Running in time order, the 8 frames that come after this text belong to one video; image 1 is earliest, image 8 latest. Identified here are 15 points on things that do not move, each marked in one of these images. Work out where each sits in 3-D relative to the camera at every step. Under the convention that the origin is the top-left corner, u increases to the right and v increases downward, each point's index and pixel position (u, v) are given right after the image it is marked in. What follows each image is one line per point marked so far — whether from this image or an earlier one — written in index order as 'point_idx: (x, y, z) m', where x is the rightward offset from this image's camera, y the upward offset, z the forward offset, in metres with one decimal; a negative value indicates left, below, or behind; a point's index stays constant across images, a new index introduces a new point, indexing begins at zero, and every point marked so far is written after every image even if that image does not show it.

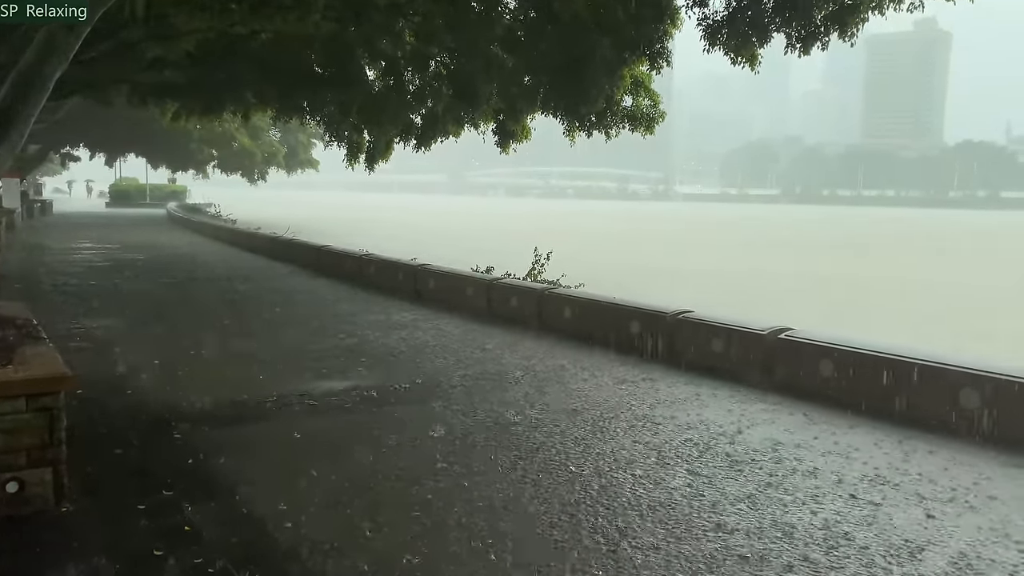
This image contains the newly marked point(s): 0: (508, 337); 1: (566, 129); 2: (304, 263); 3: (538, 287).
0: (0.0, -0.6, +10.1) m
1: (+1.1, +3.1, +15.9) m
2: (-4.7, +0.6, +18.9) m
3: (+0.3, 0.0, +11.3) m
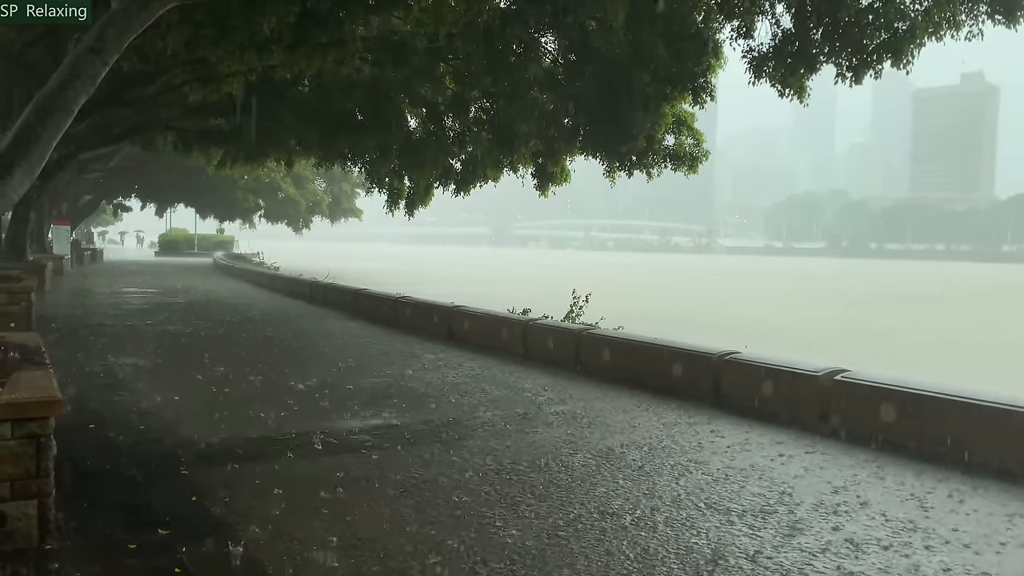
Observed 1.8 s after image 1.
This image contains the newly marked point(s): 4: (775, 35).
0: (+0.4, -1.1, +9.6) m
1: (+1.8, +2.2, +15.6) m
2: (-3.9, -0.4, +18.7) m
3: (+0.8, -0.5, +10.8) m
4: (+3.2, +3.0, +10.0) m
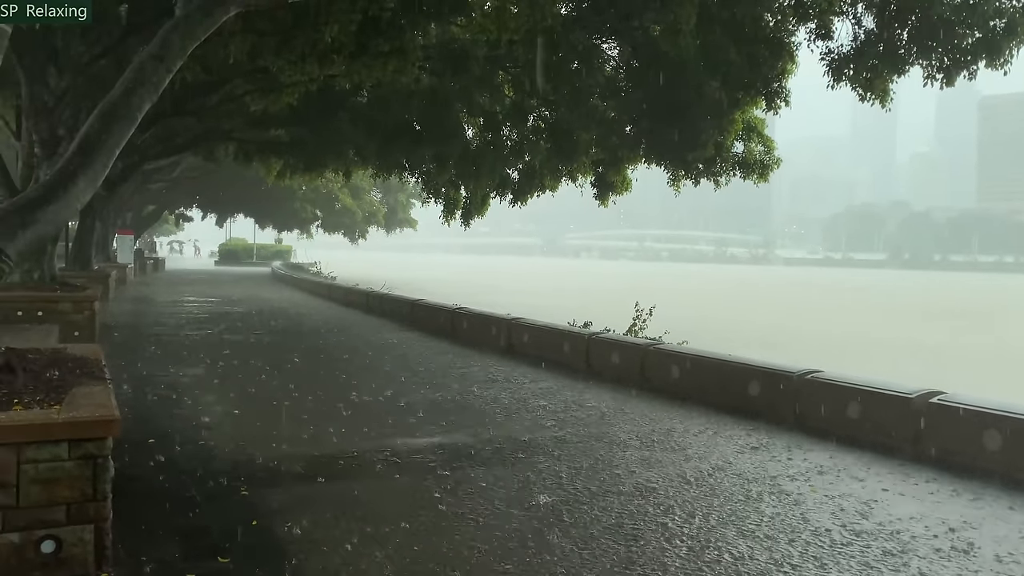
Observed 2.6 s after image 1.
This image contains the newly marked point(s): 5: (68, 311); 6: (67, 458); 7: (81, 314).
0: (+1.1, -1.2, +9.2) m
1: (+2.9, +2.0, +15.1) m
2: (-2.6, -0.7, +18.6) m
3: (+1.6, -0.7, +10.4) m
4: (+3.9, +2.9, +9.5) m
5: (-6.6, -0.4, +12.4) m
6: (-2.0, -0.8, +3.7) m
7: (-6.5, -0.4, +12.6) m
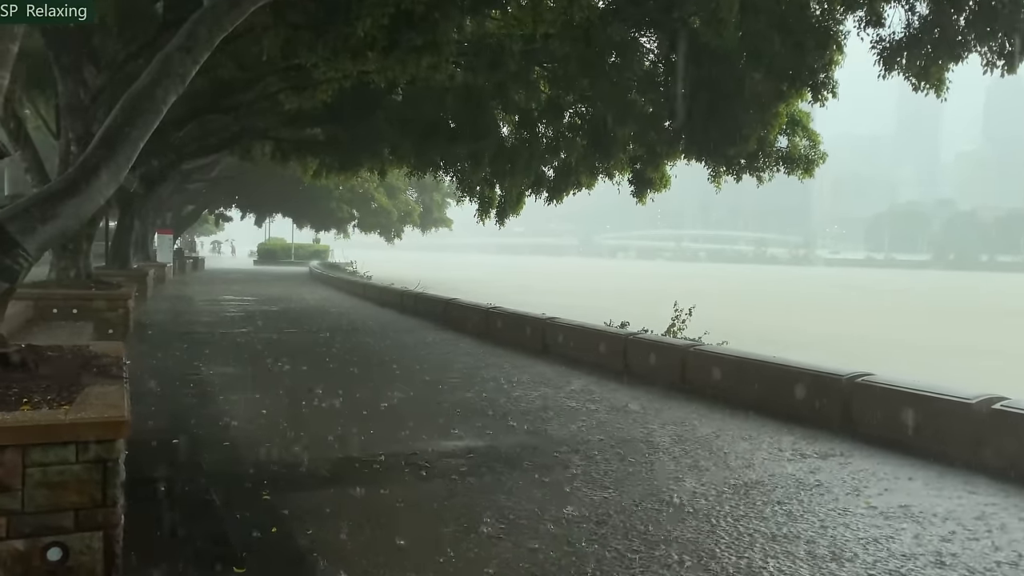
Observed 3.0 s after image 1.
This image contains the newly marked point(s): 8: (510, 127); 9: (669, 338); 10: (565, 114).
0: (+1.5, -1.2, +8.9) m
1: (+3.5, +2.0, +14.7) m
2: (-1.8, -0.6, +18.4) m
3: (+2.0, -0.7, +10.0) m
4: (+4.3, +2.9, +9.0) m
5: (-6.1, -0.3, +12.4) m
6: (-1.8, -0.7, +3.5) m
7: (-6.0, -0.4, +12.6) m
8: (0.0, +3.3, +17.2) m
9: (+2.2, -0.7, +11.4) m
10: (+1.0, +3.4, +16.3) m
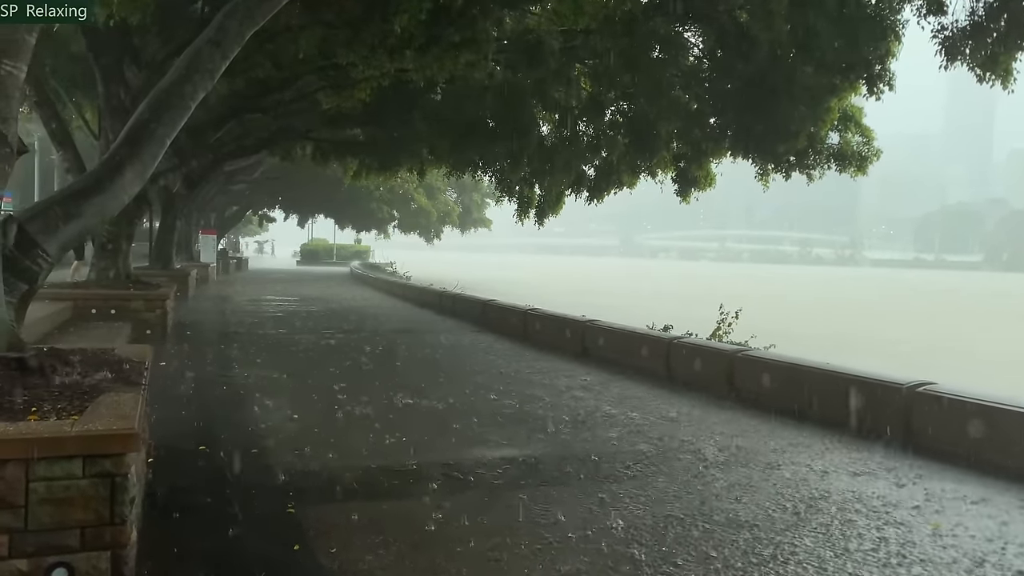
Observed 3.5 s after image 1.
0: (+1.9, -1.2, +8.5) m
1: (+4.2, +2.0, +14.2) m
2: (-0.9, -0.7, +18.2) m
3: (+2.5, -0.7, +9.6) m
4: (+4.7, +2.8, +8.5) m
5: (-5.5, -0.3, +12.4) m
6: (-1.7, -0.7, +3.3) m
7: (-5.4, -0.4, +12.5) m
8: (+0.8, +3.3, +16.8) m
9: (+2.7, -0.7, +11.0) m
10: (+1.8, +3.4, +15.9) m
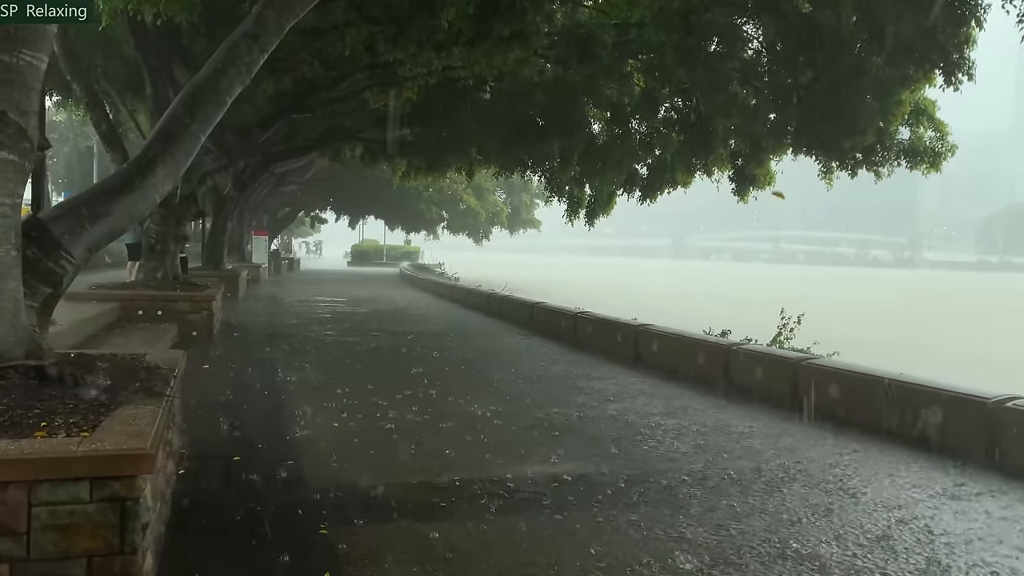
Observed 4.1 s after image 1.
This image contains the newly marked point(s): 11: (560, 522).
0: (+2.3, -1.3, +8.0) m
1: (+5.1, +1.9, +13.6) m
2: (+0.1, -0.7, +17.8) m
3: (+3.0, -0.7, +9.1) m
4: (+5.2, +2.8, +7.8) m
5: (-4.8, -0.3, +12.3) m
6: (-1.5, -0.8, +3.0) m
7: (-4.7, -0.4, +12.4) m
8: (+1.8, +3.2, +16.4) m
9: (+3.3, -0.8, +10.4) m
10: (+2.8, +3.3, +15.4) m
11: (+0.3, -1.4, +4.8) m
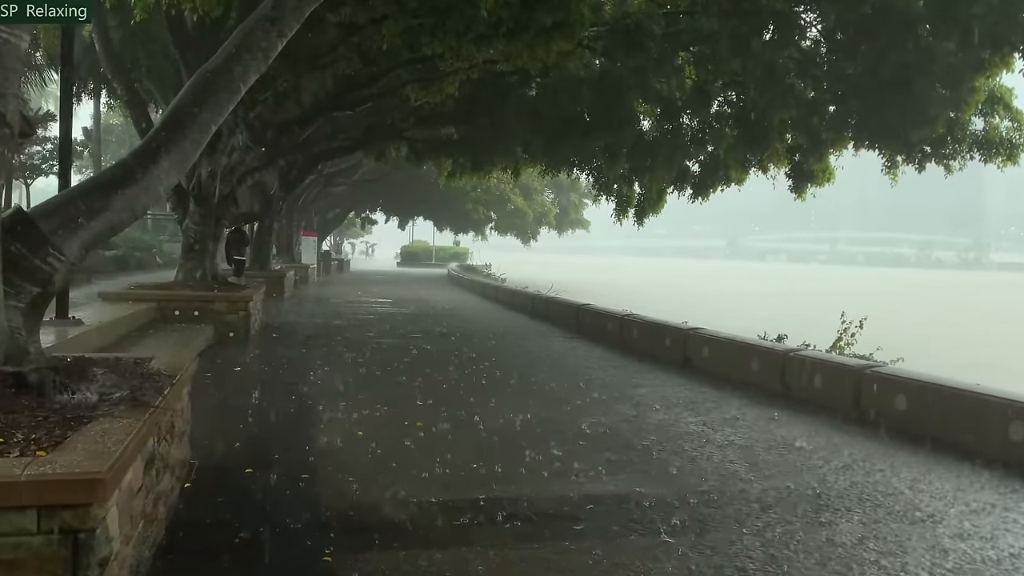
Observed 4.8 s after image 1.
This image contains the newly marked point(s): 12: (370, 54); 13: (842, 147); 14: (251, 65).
0: (+2.7, -1.3, +7.4) m
1: (+5.7, +1.9, +12.8) m
2: (+1.1, -0.7, +17.3) m
3: (+3.4, -0.8, +8.4) m
4: (+5.5, +2.8, +7.0) m
5: (-4.2, -0.3, +12.1) m
6: (-1.5, -0.8, +2.6) m
7: (-4.1, -0.4, +12.2) m
8: (+2.6, +3.2, +15.8) m
9: (+3.8, -0.8, +9.7) m
10: (+3.6, +3.3, +14.7) m
11: (+0.4, -1.4, +4.3) m
12: (-2.2, +3.6, +12.7) m
13: (+5.3, +2.3, +13.3) m
14: (-1.8, +1.5, +5.6) m
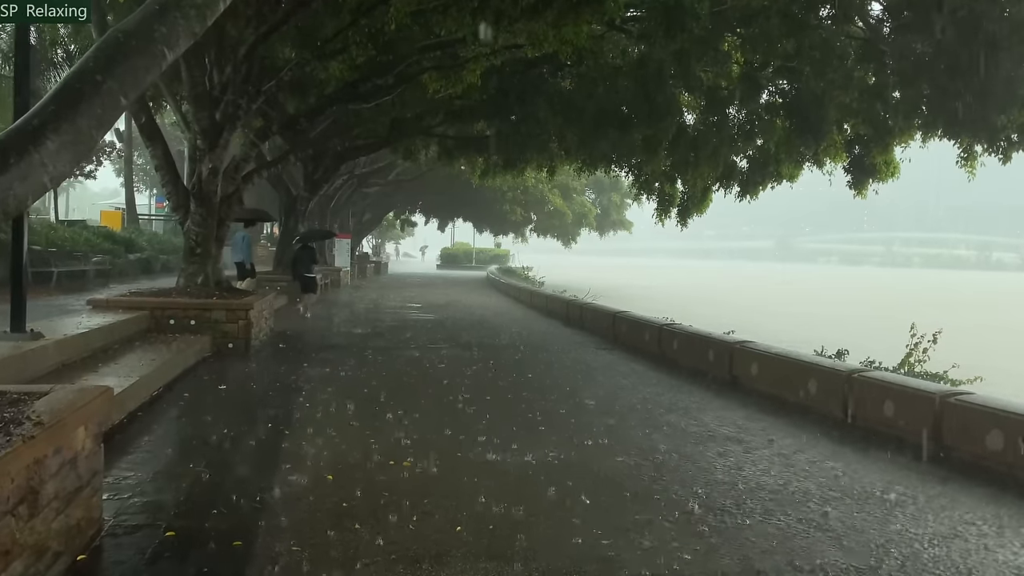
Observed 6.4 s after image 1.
0: (+2.7, -1.4, +6.0) m
1: (+6.1, +1.8, +11.3) m
2: (+1.7, -0.8, +16.0) m
3: (+3.6, -0.9, +7.0) m
4: (+5.6, +2.7, +5.5) m
5: (-3.9, -0.4, +11.1) m
6: (-1.7, -0.8, +1.5) m
7: (-3.7, -0.5, +11.3) m
8: (+3.1, +3.1, +14.4) m
9: (+4.0, -0.9, +8.3) m
10: (+4.0, +3.2, +13.3) m
11: (+0.3, -1.4, +3.1) m
12: (-1.8, +3.5, +11.6) m
13: (+5.7, +2.2, +11.8) m
14: (-1.8, +1.4, +4.5) m
